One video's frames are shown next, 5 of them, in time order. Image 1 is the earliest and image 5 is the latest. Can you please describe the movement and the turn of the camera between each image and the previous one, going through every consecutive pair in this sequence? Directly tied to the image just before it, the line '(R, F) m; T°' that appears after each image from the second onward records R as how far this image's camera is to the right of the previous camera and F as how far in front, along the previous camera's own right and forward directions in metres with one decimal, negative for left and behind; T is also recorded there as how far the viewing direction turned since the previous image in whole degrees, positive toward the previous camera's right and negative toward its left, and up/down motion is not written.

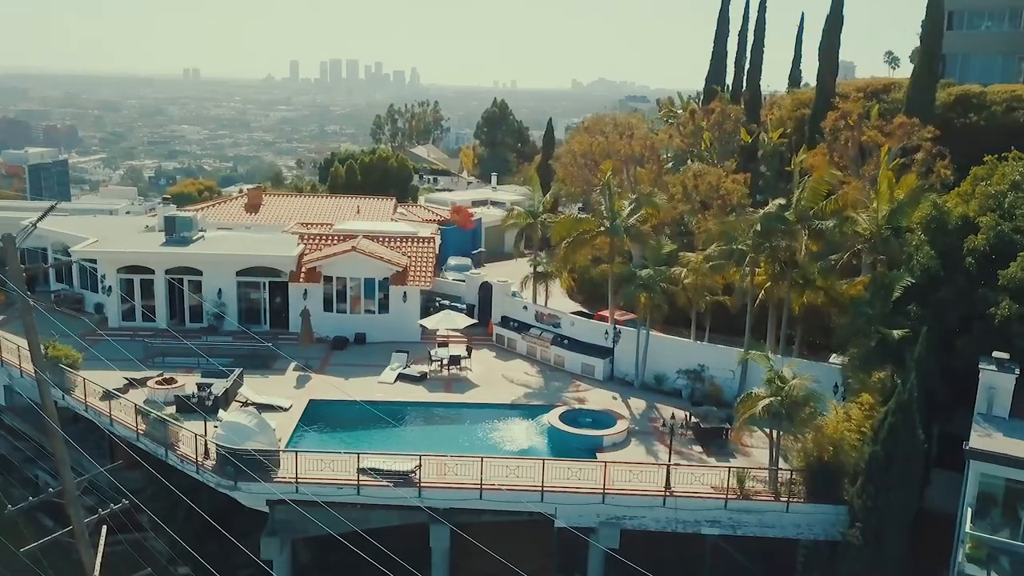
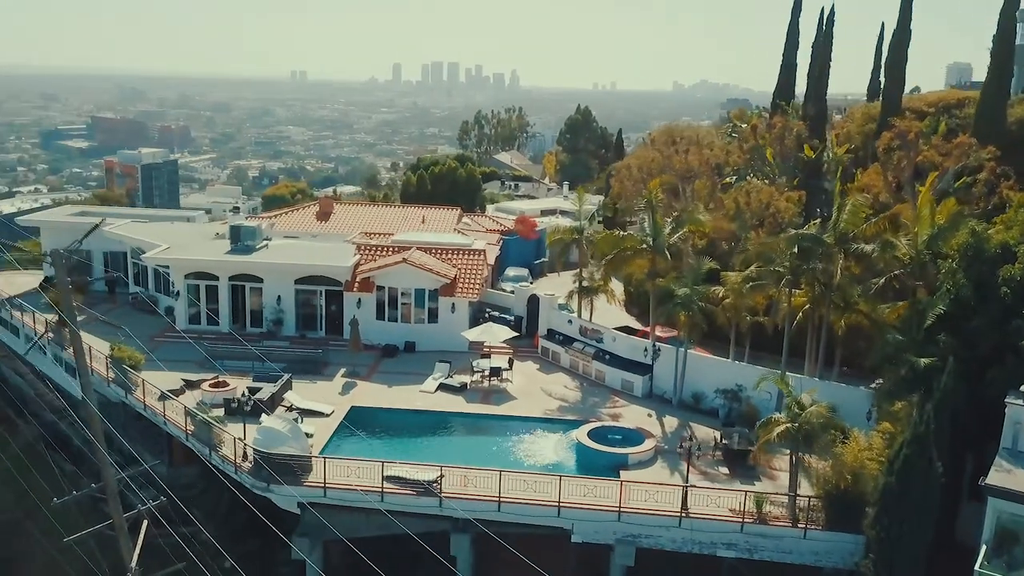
(+1.5, -0.4) m; -6°
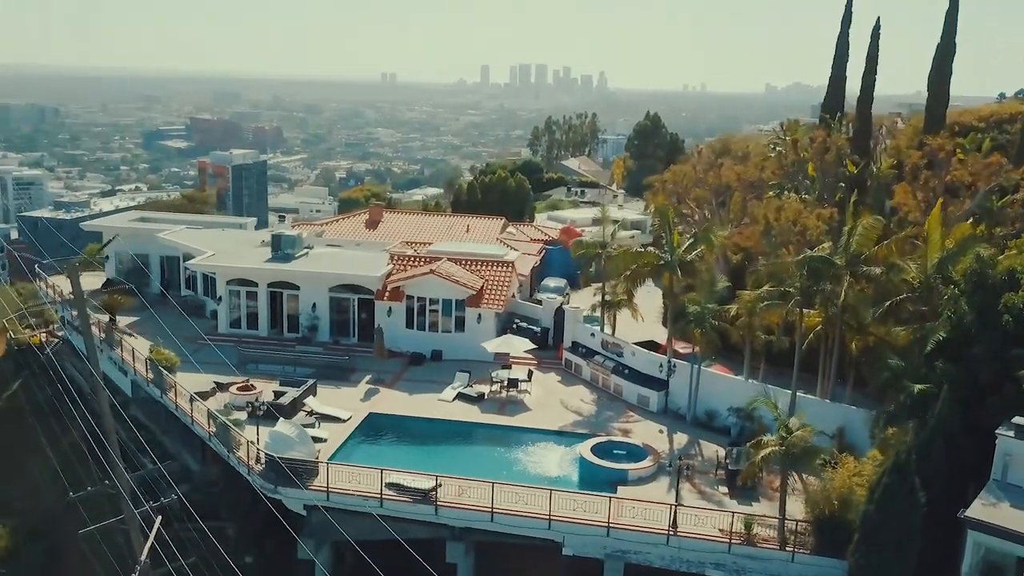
(+1.8, -0.4) m; -5°
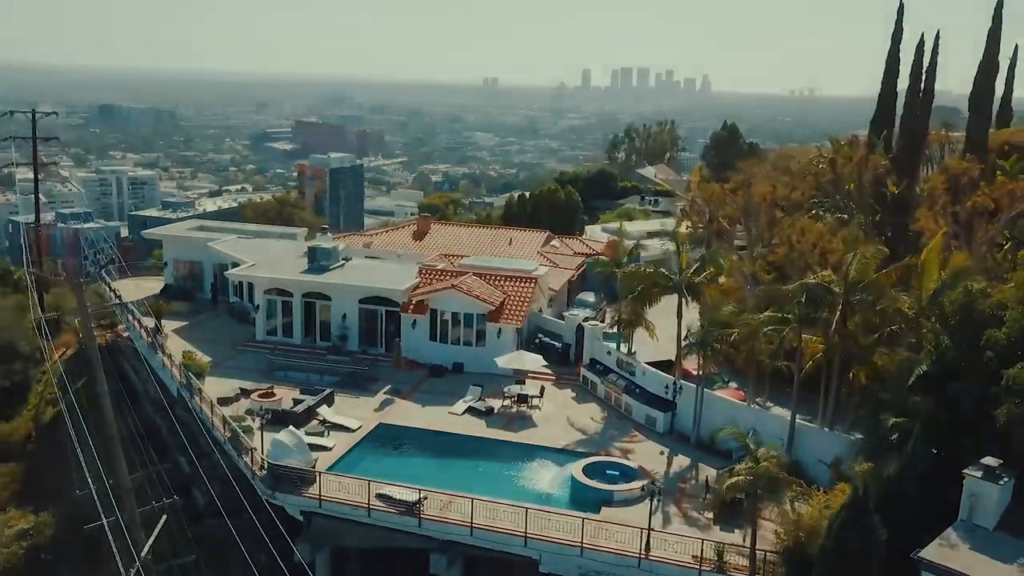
(+2.5, -0.4) m; -6°
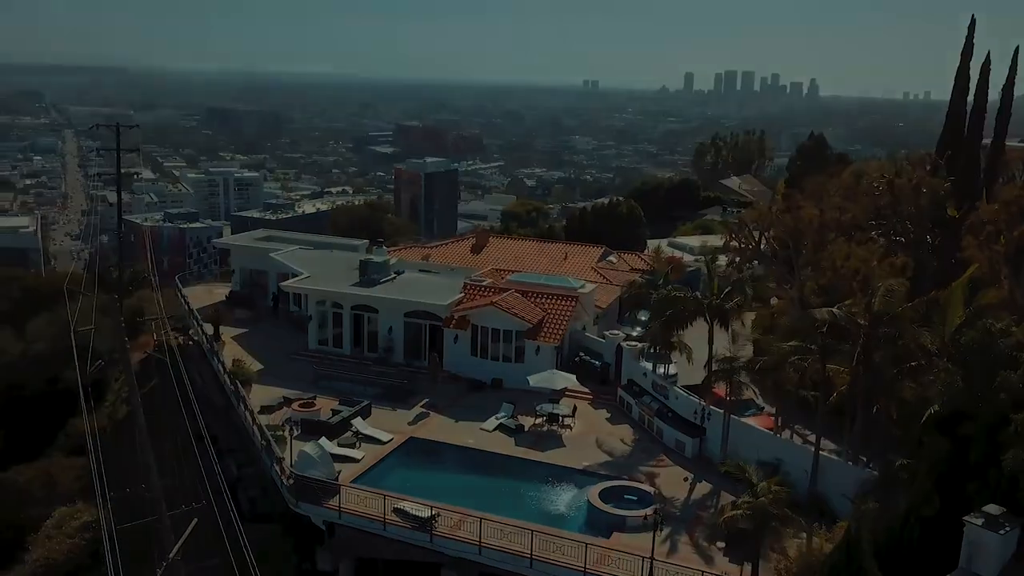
(+1.8, -0.3) m; -6°
